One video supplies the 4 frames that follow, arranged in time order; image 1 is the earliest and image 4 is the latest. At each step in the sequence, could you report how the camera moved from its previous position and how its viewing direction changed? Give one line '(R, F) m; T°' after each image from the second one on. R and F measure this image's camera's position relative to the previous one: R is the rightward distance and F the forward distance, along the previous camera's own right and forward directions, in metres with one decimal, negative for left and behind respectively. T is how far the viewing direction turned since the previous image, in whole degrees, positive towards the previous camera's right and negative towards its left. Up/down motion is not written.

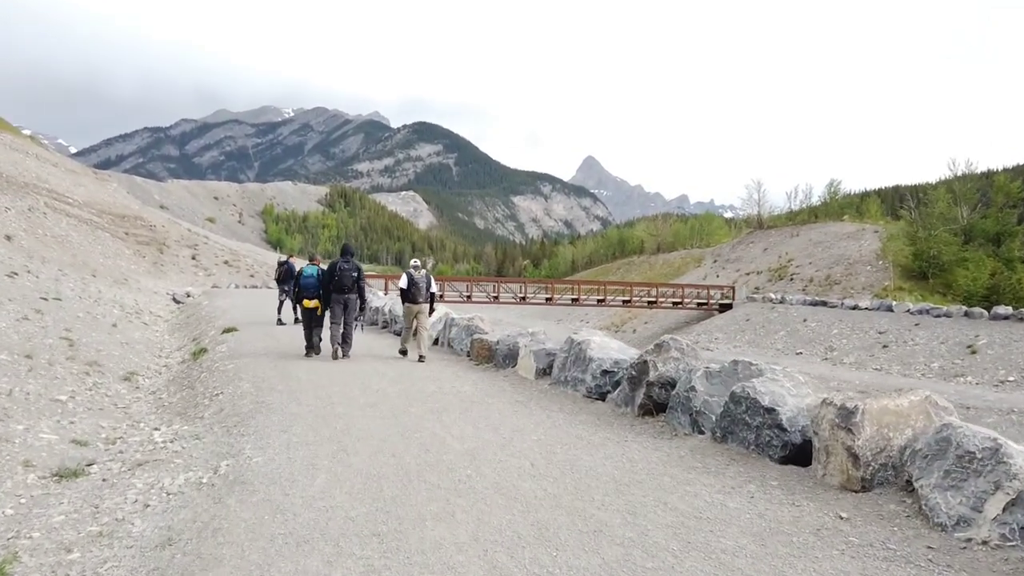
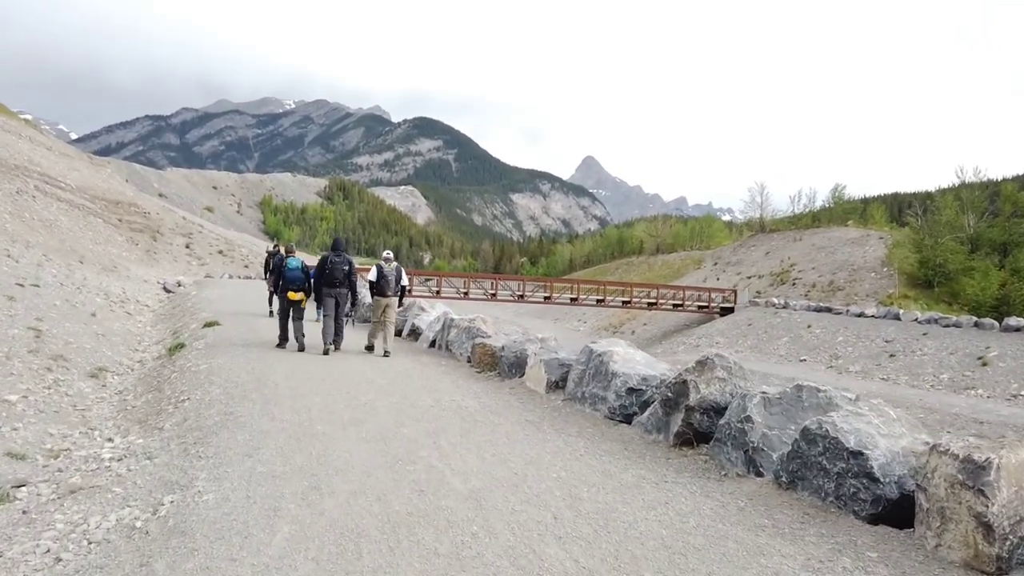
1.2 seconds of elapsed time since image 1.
(-0.1, +1.1) m; 0°
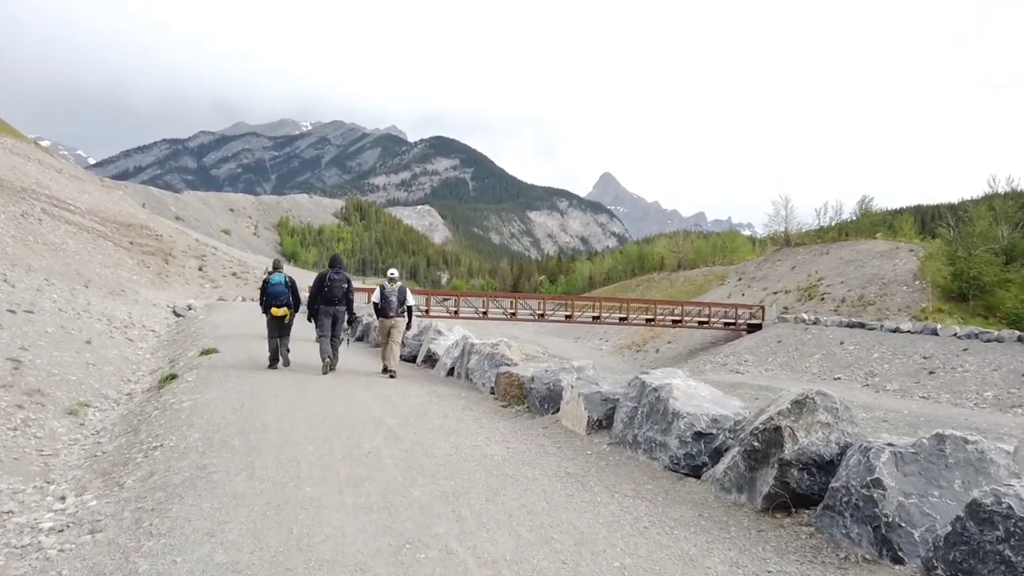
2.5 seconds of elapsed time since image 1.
(-0.1, +1.2) m; -1°
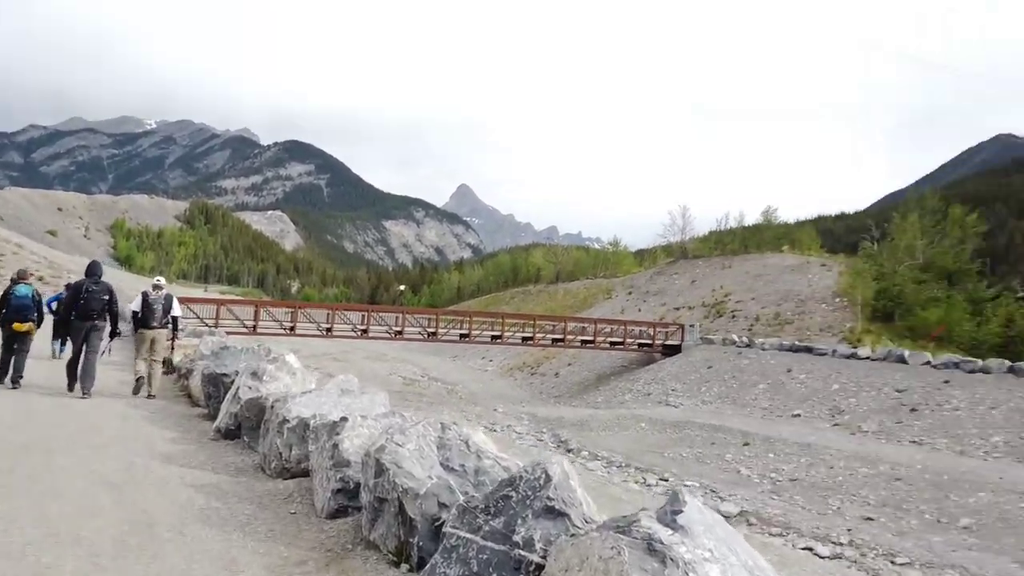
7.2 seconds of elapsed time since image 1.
(-1.9, +8.9) m; +10°
